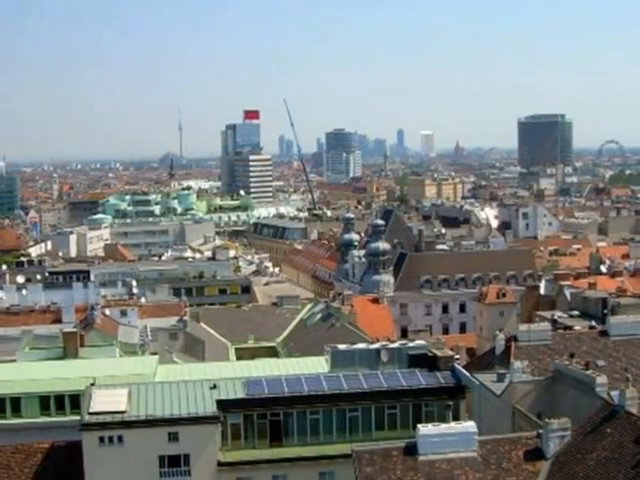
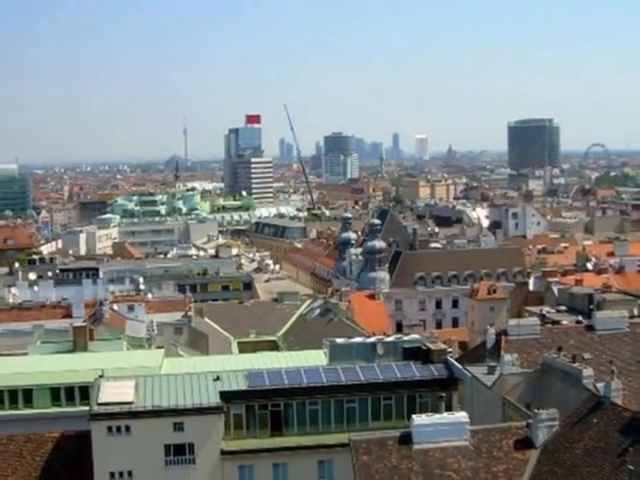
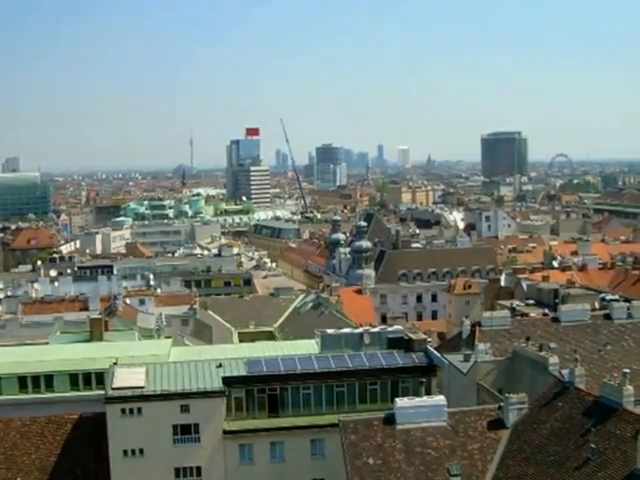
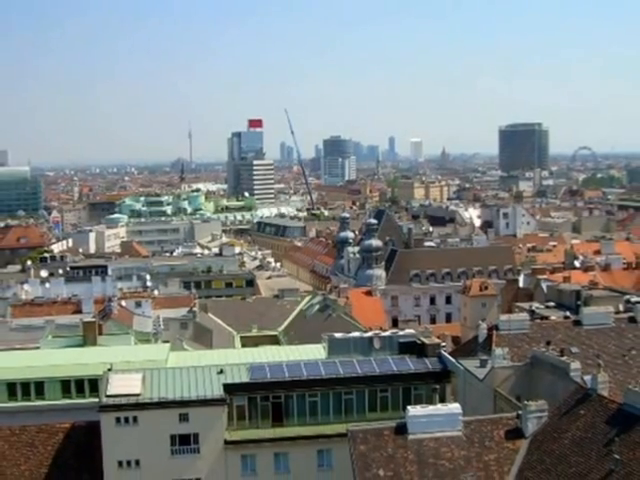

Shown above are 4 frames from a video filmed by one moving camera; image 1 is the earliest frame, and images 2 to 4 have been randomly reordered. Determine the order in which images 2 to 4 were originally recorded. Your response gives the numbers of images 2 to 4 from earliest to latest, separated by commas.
2, 4, 3
